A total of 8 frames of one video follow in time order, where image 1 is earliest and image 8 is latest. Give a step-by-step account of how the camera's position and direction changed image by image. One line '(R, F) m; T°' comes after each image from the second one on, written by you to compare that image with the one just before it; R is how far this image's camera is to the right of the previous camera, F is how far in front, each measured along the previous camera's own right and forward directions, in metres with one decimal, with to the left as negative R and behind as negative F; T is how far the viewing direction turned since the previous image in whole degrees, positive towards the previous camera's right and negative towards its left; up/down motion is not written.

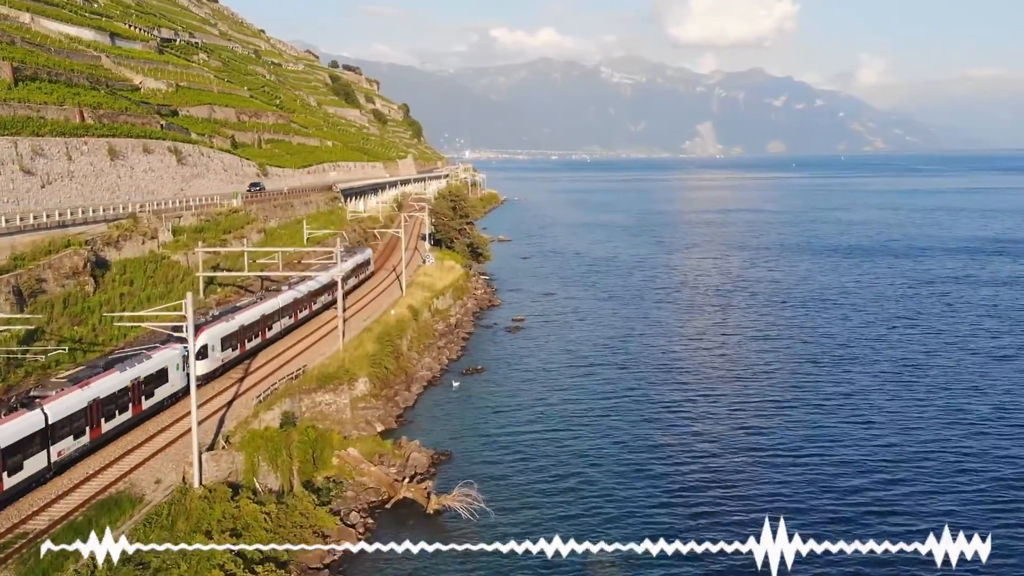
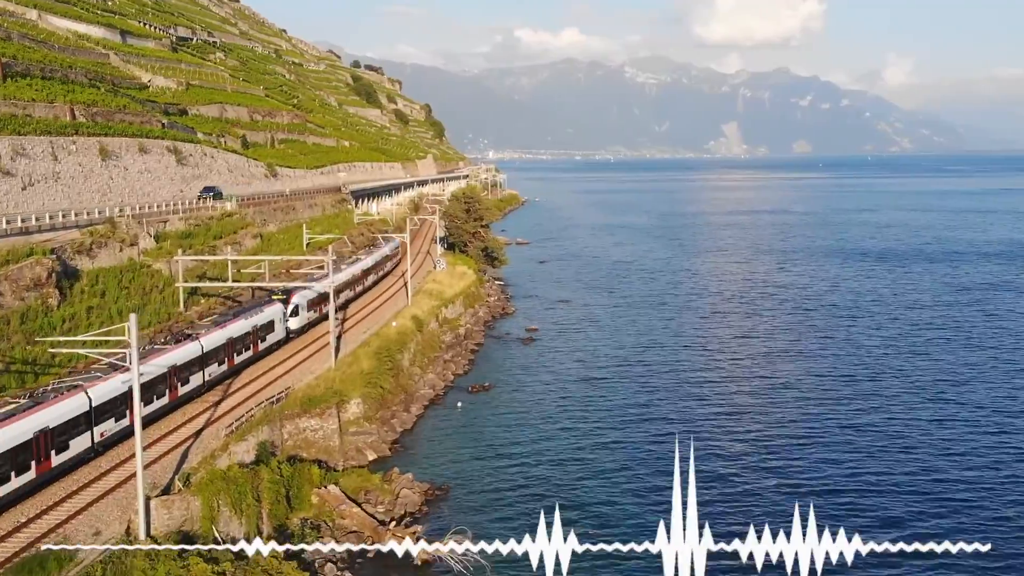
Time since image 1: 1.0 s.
(+0.5, +3.2) m; -1°
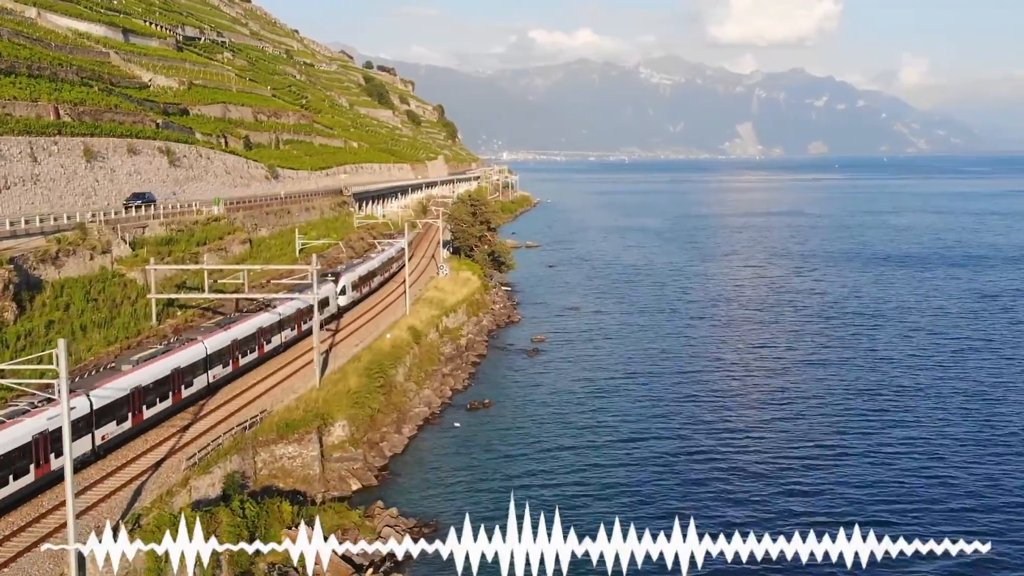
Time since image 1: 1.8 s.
(+0.5, +2.6) m; -1°
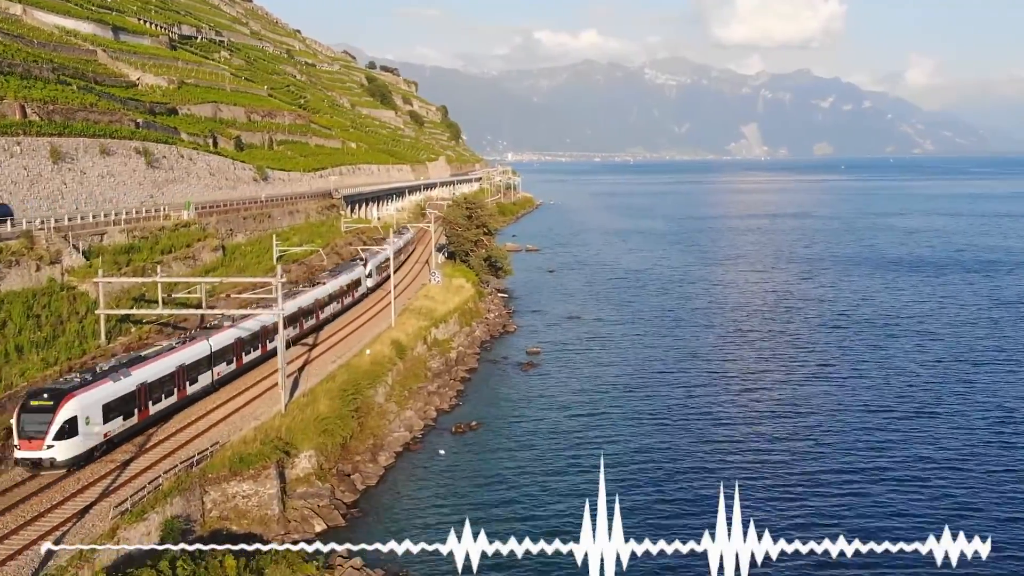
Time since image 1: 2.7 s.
(+0.6, +2.8) m; 0°
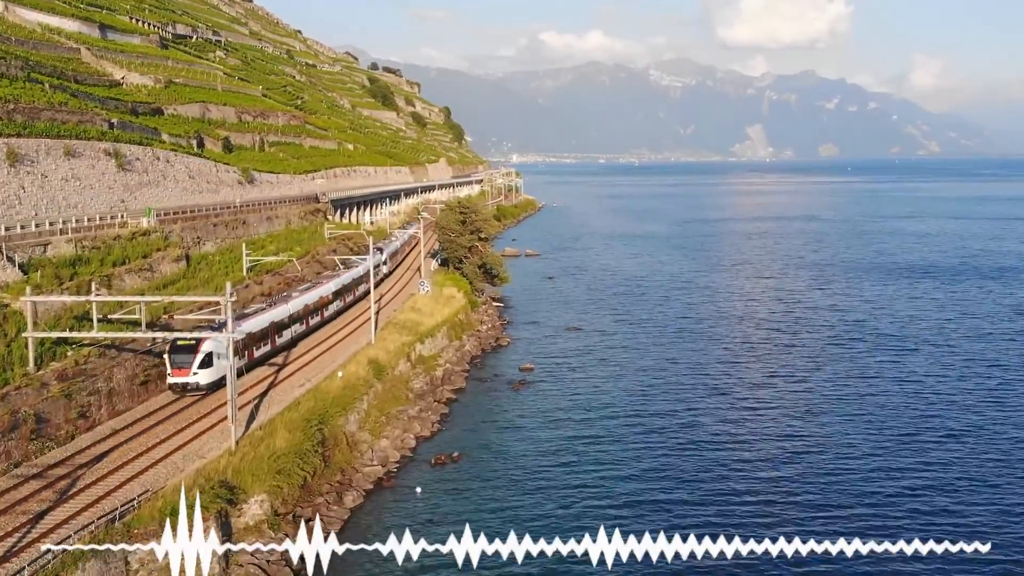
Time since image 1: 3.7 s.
(+0.6, +3.1) m; 0°
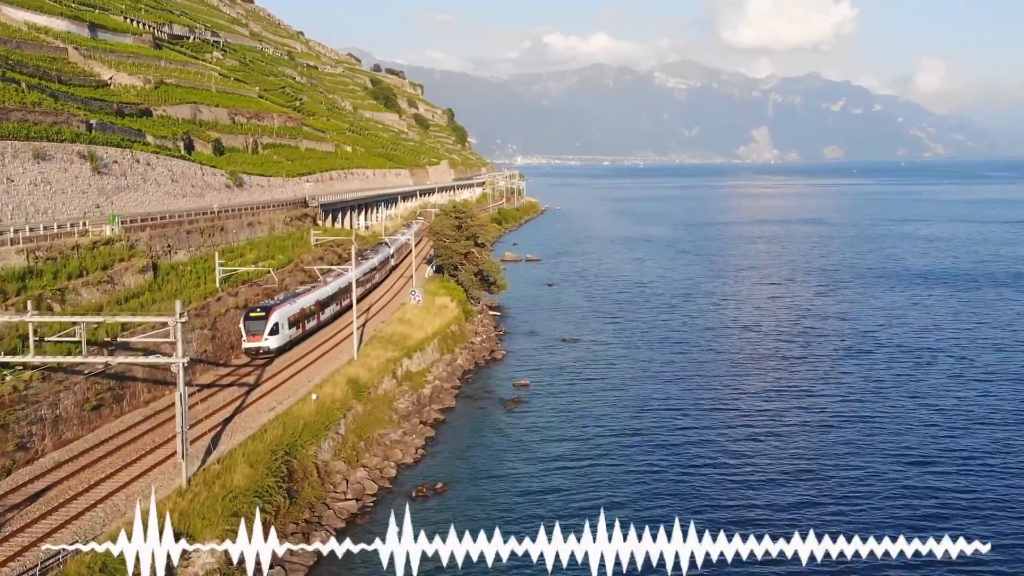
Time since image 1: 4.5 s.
(+0.5, +2.5) m; 0°
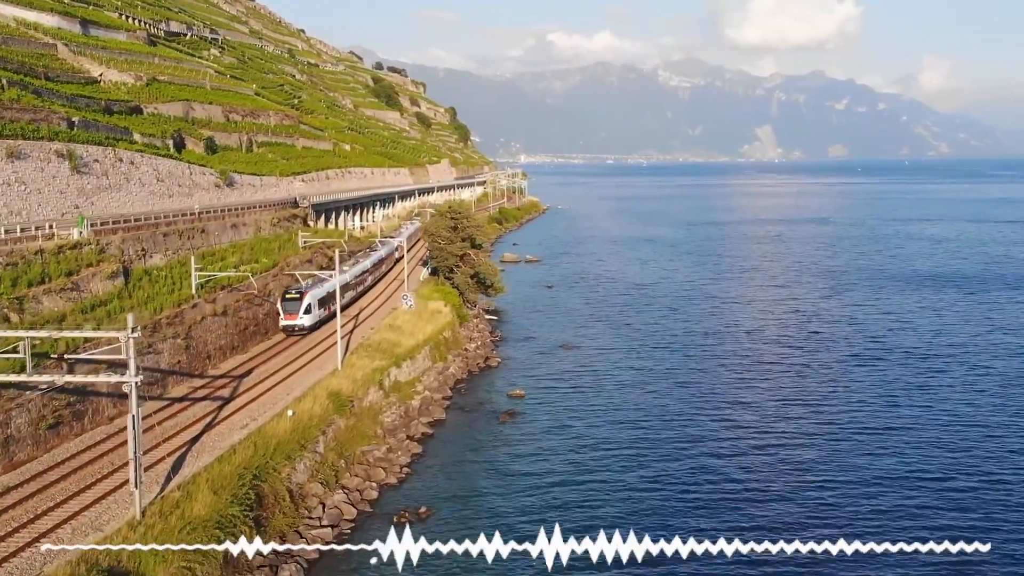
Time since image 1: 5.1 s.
(+0.4, +1.9) m; 0°
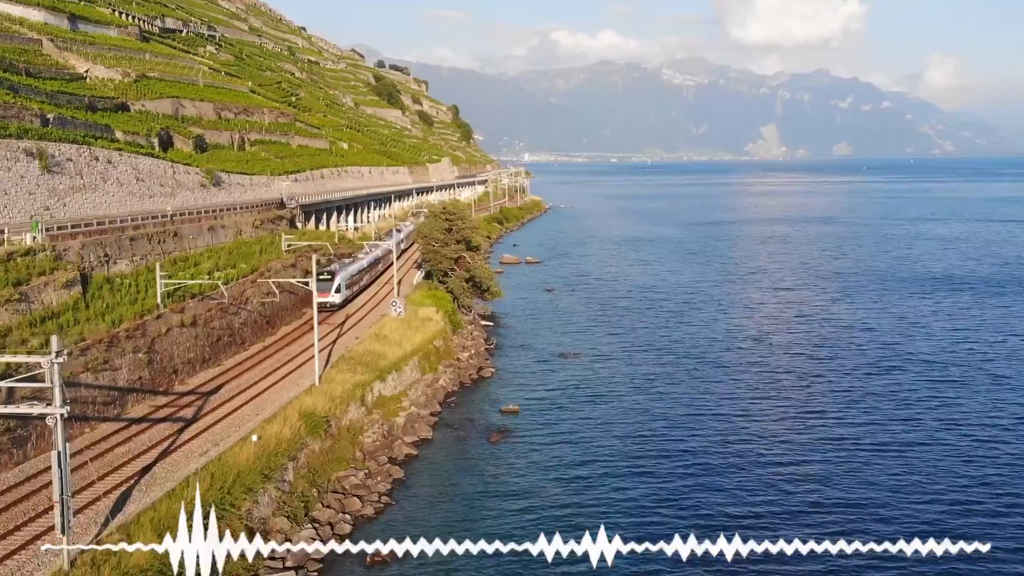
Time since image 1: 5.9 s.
(+0.4, +2.4) m; 0°
